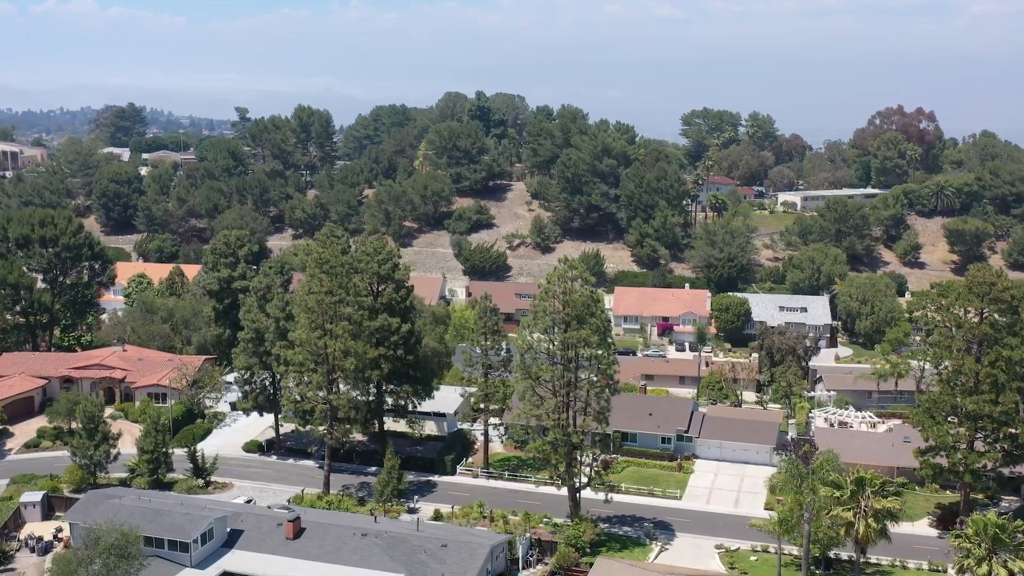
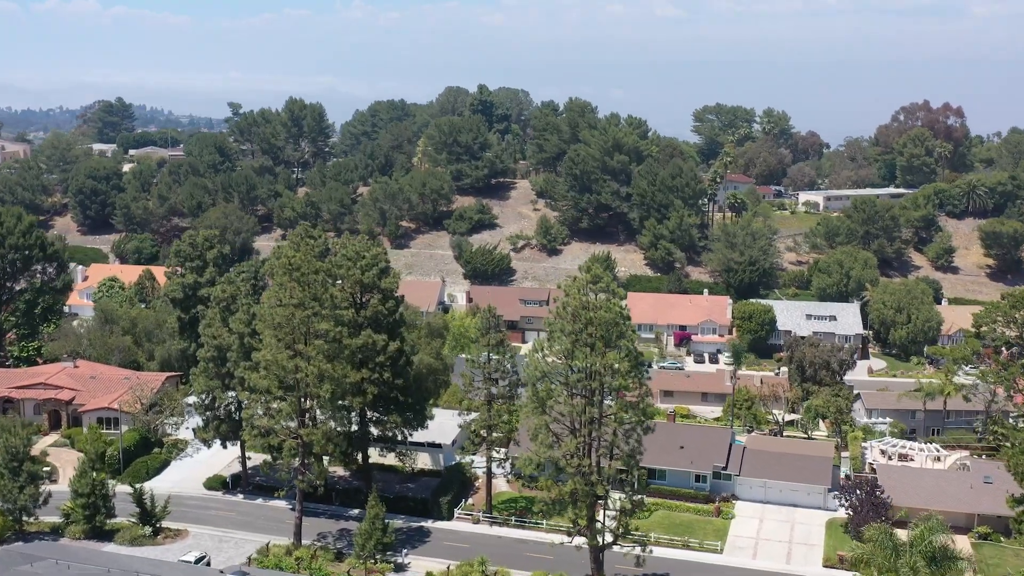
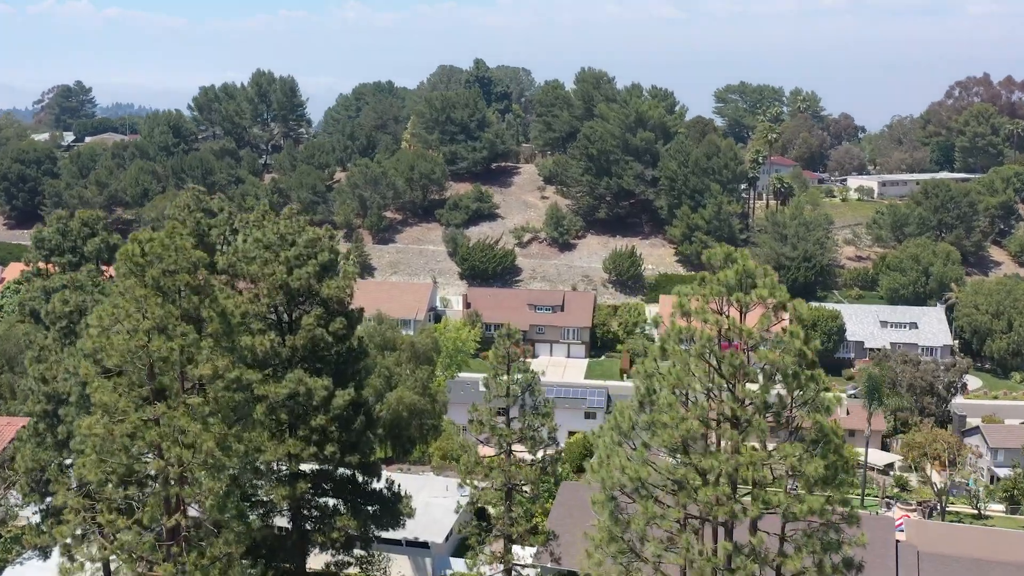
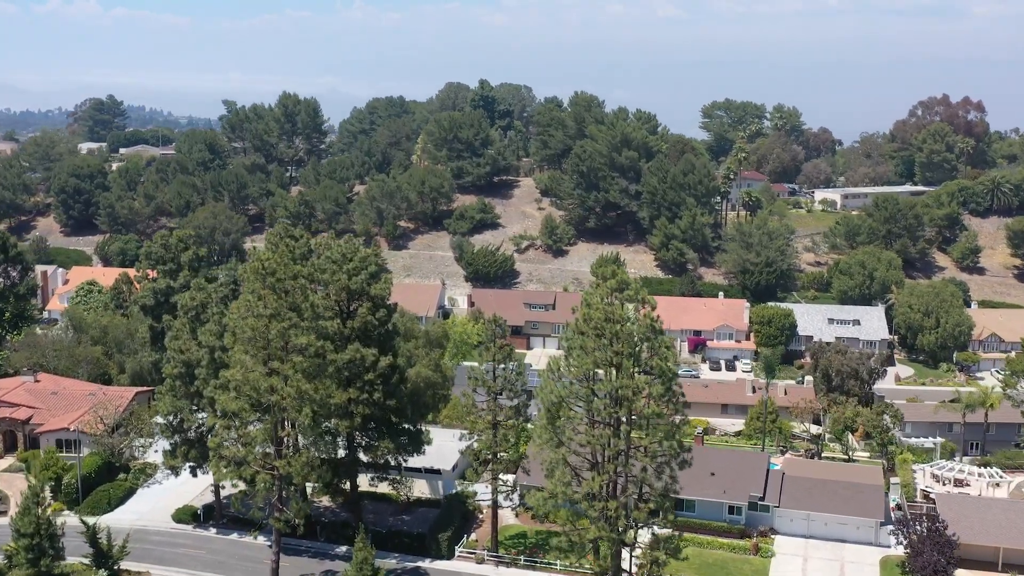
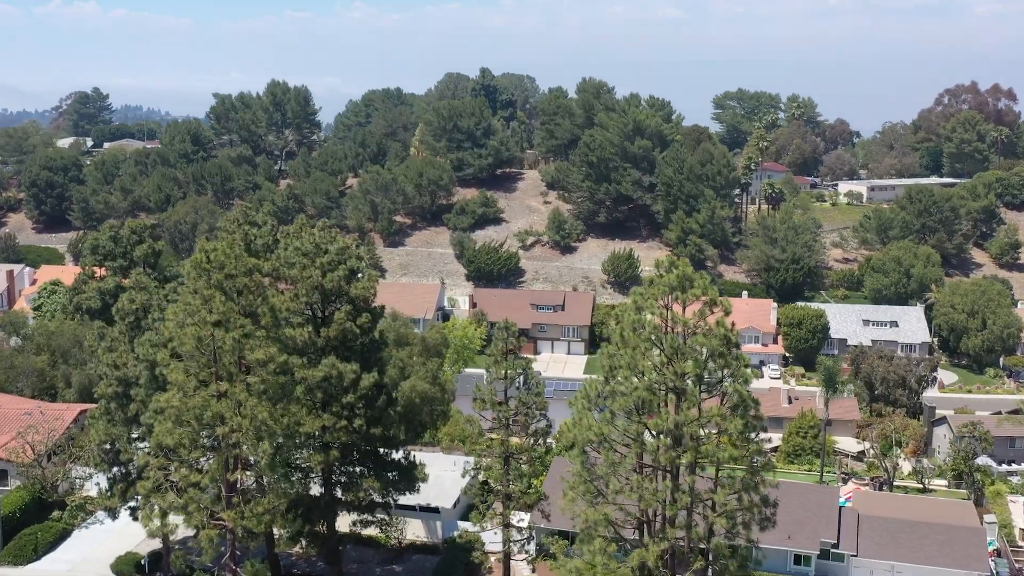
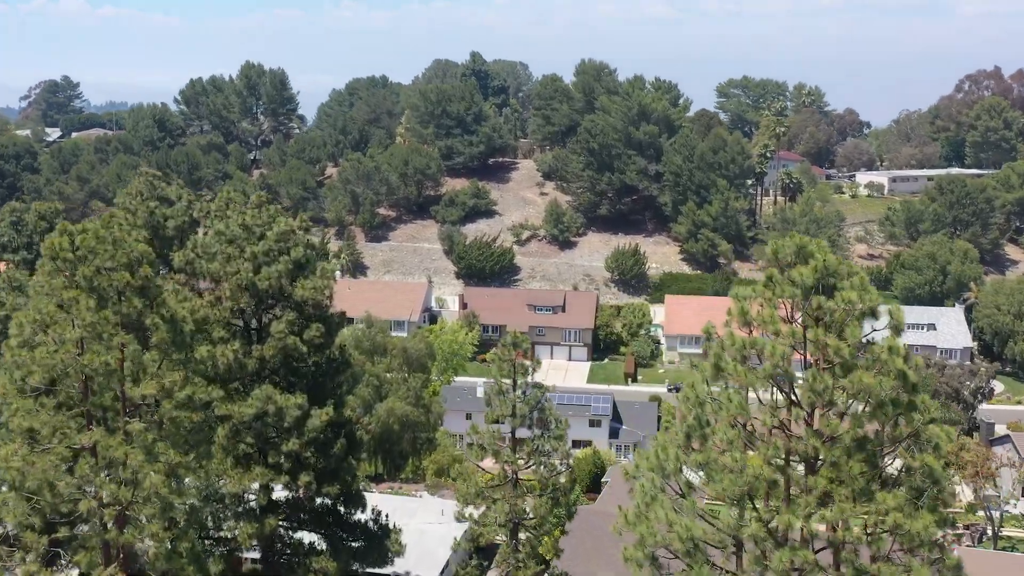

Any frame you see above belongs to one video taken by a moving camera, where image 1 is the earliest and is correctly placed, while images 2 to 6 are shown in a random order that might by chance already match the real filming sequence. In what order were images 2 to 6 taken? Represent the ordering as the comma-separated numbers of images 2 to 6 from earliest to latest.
2, 4, 5, 3, 6
